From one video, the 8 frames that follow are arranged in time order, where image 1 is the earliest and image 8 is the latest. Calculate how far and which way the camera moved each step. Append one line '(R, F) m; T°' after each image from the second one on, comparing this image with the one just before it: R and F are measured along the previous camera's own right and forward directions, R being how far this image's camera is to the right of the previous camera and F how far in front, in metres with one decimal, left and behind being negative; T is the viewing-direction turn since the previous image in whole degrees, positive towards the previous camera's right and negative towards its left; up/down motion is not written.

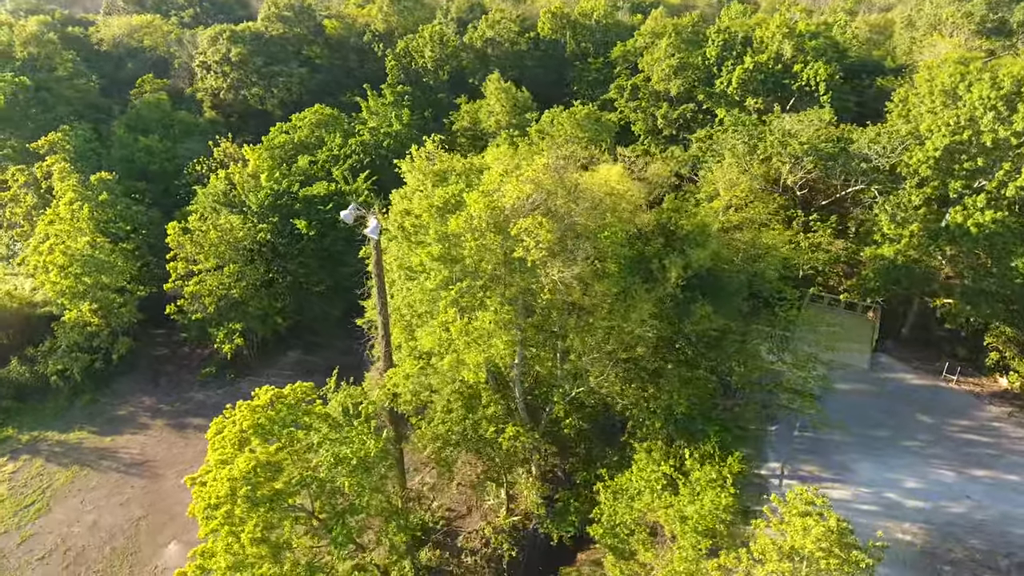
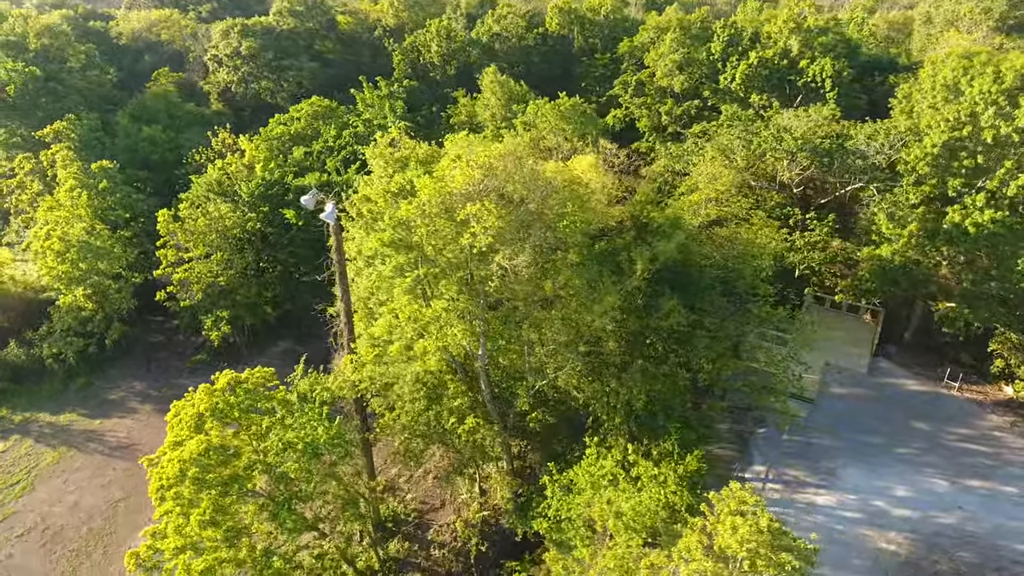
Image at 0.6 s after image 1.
(+1.6, +0.3) m; -2°
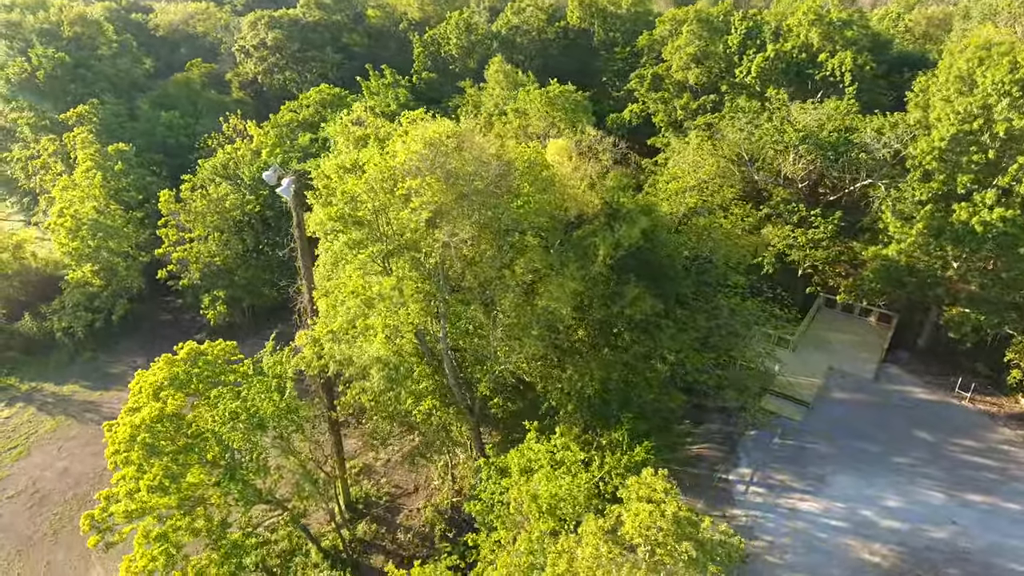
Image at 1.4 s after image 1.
(+2.1, +0.3) m; -4°
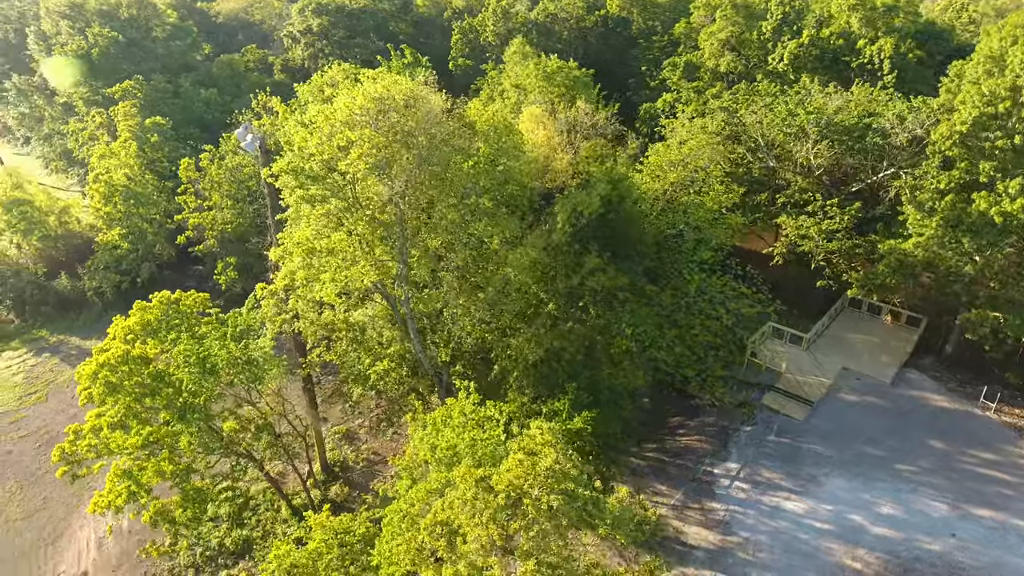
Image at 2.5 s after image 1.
(+2.6, +0.3) m; -6°
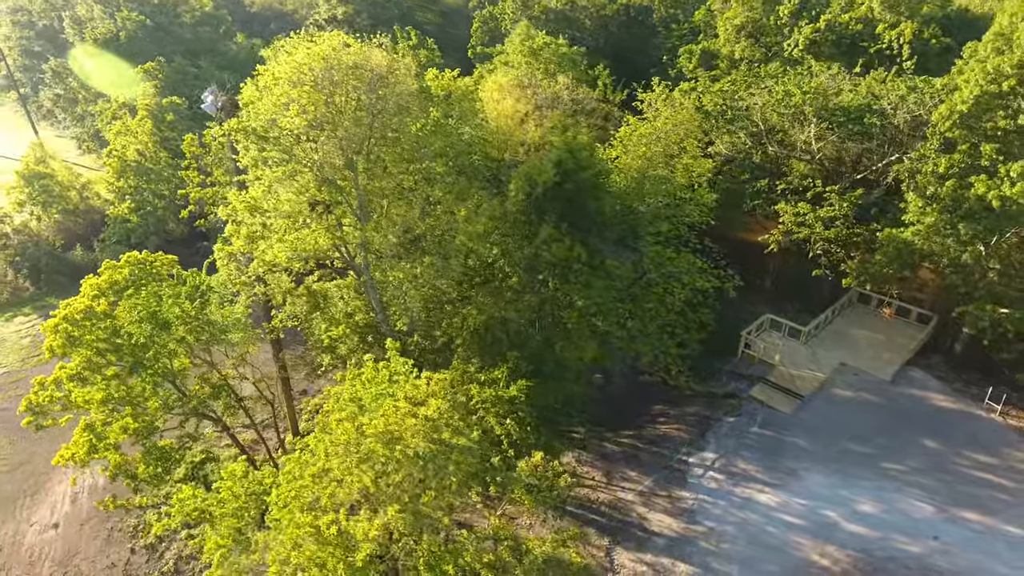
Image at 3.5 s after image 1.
(+2.3, +0.3) m; -4°
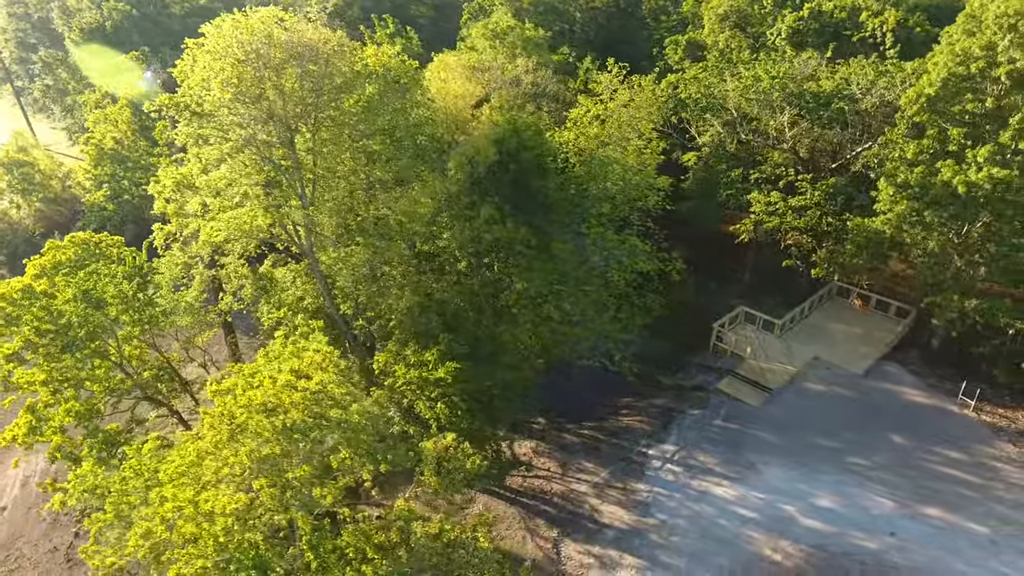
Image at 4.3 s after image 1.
(+1.7, +0.4) m; -1°
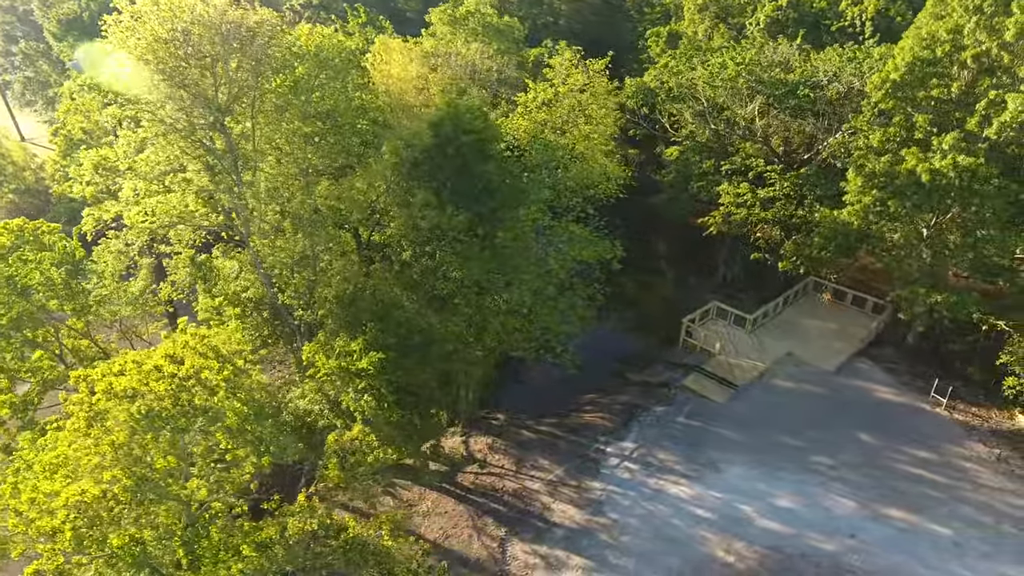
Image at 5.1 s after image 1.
(+1.6, +0.6) m; 0°
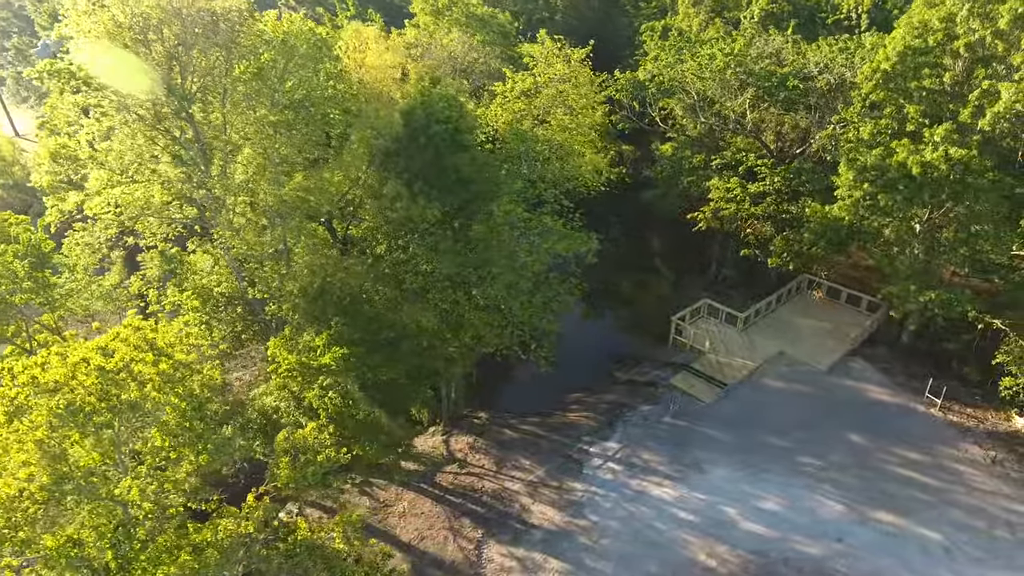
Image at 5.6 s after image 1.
(+0.7, +0.5) m; 0°
